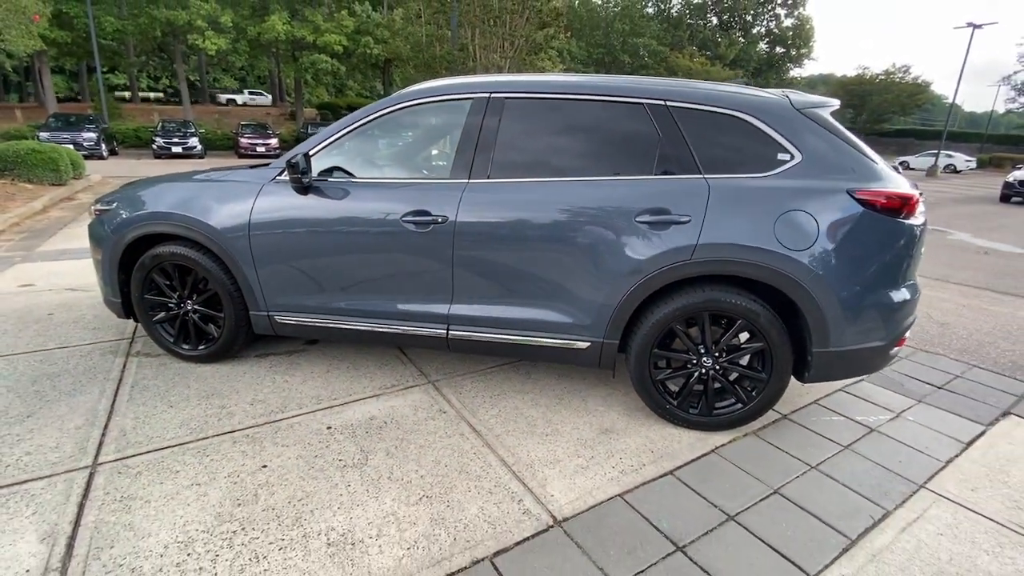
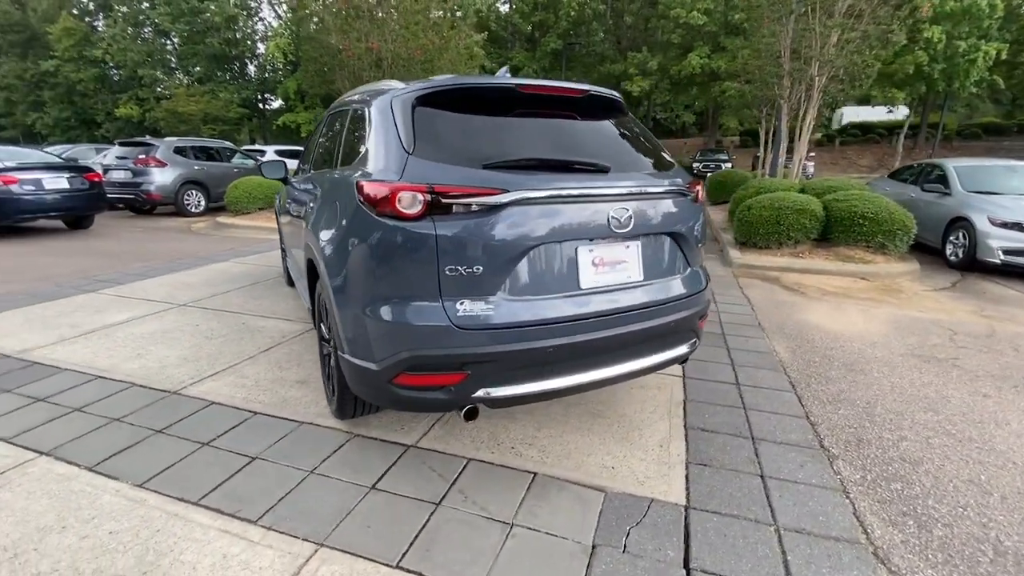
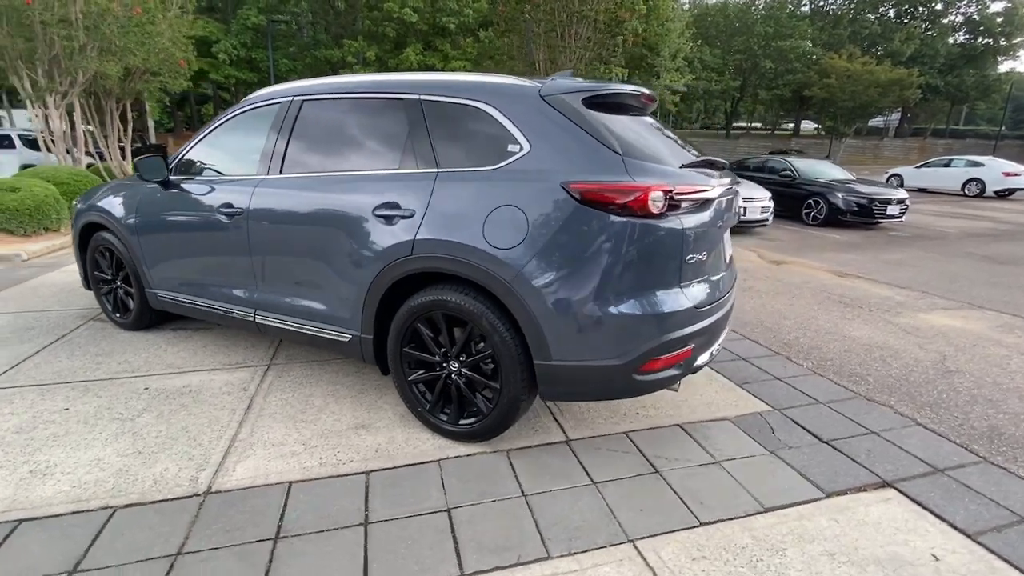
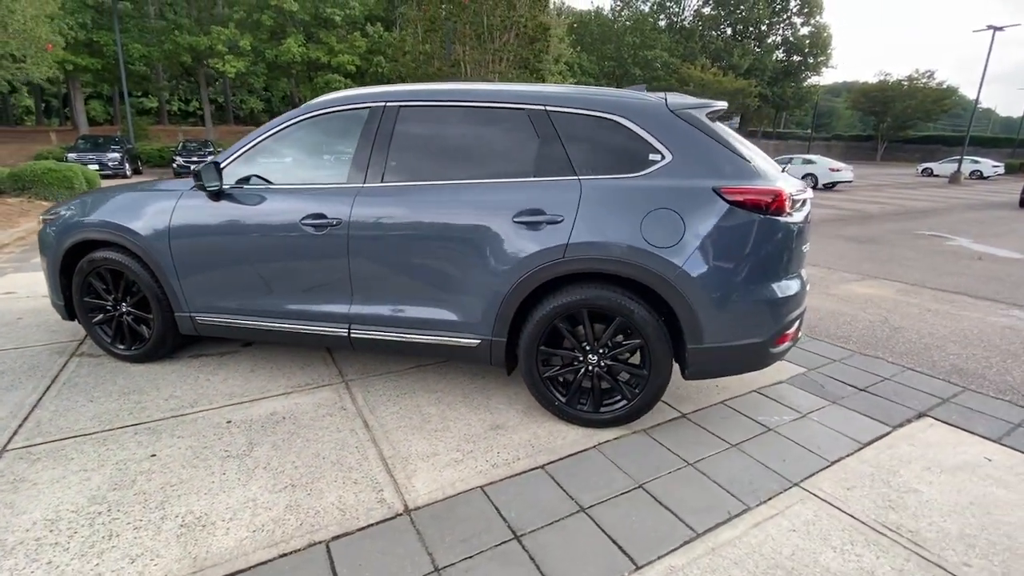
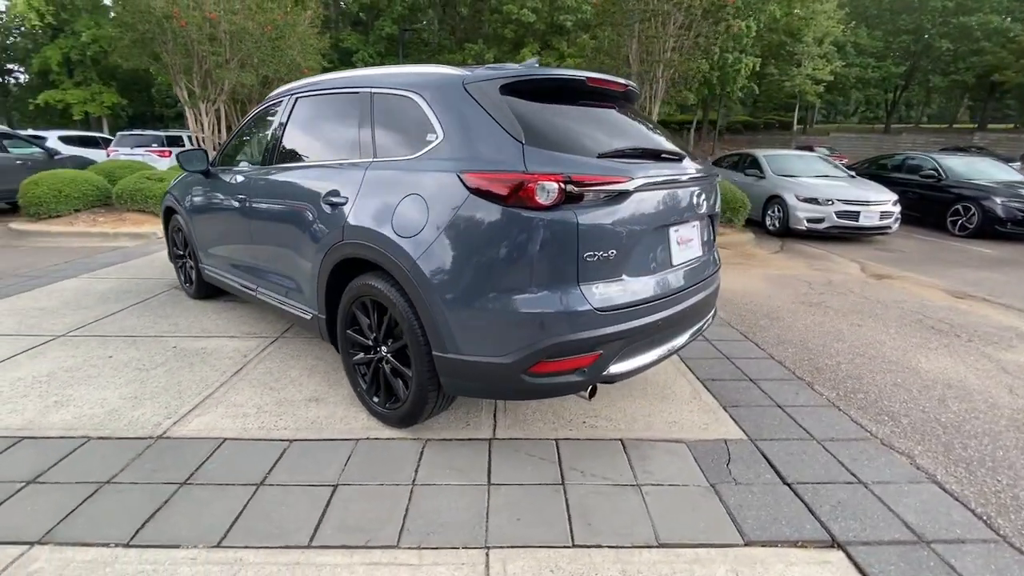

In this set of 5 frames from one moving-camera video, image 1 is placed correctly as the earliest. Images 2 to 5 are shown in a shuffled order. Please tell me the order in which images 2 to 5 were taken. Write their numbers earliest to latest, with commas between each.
4, 3, 5, 2
